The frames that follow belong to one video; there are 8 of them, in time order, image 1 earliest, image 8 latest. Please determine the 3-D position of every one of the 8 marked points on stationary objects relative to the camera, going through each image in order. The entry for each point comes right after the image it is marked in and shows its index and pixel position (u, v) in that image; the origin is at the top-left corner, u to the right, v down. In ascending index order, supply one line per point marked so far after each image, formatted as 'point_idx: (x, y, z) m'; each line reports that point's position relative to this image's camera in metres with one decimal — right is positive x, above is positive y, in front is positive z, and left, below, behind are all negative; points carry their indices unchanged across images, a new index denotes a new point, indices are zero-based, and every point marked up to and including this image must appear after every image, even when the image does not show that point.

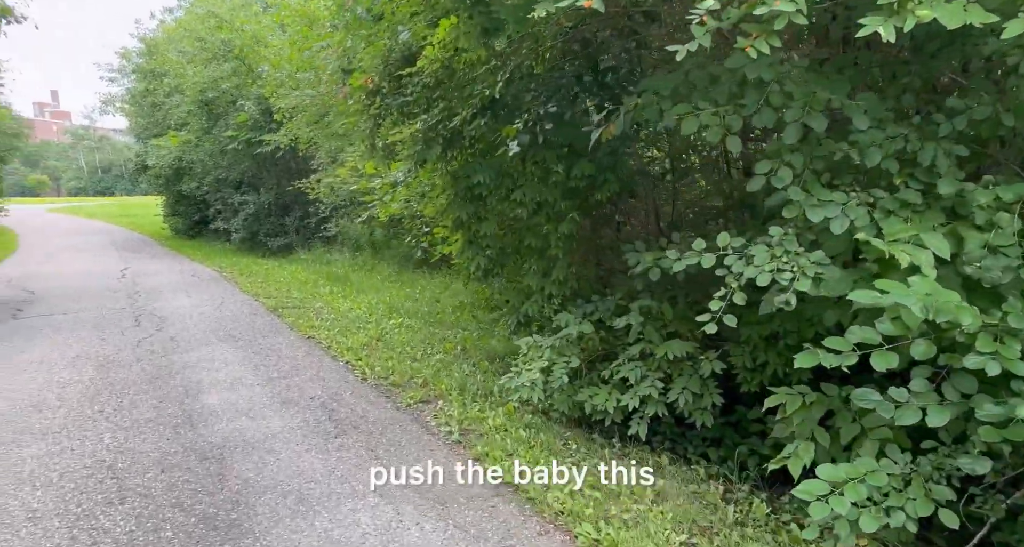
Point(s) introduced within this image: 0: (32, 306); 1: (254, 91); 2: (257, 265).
0: (-6.4, -0.5, +8.5) m
1: (-5.7, +4.0, +14.0) m
2: (-5.5, +0.2, +13.7) m
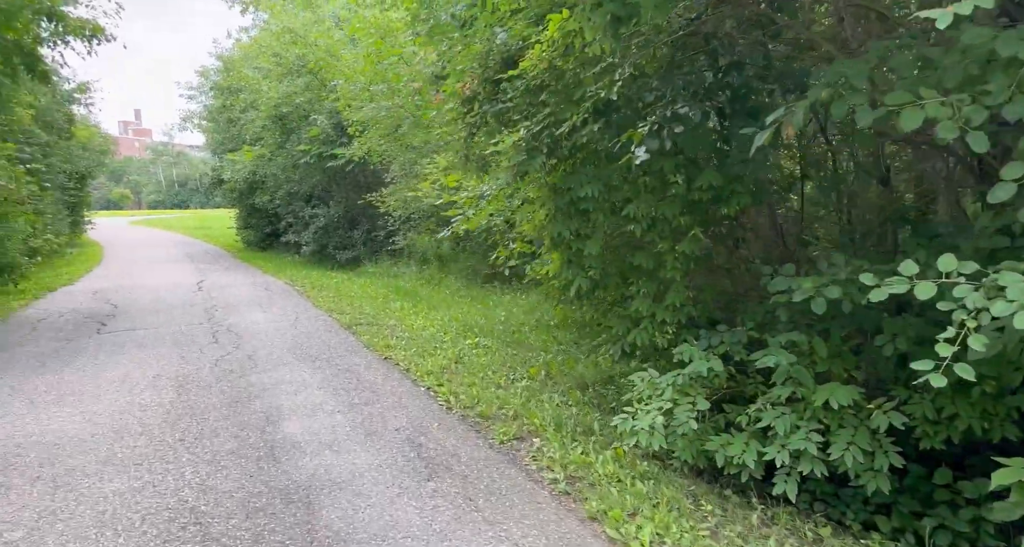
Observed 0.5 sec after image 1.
0: (-5.4, -0.7, +8.6) m
1: (-4.1, +3.7, +14.1) m
2: (-4.0, -0.1, +13.7) m
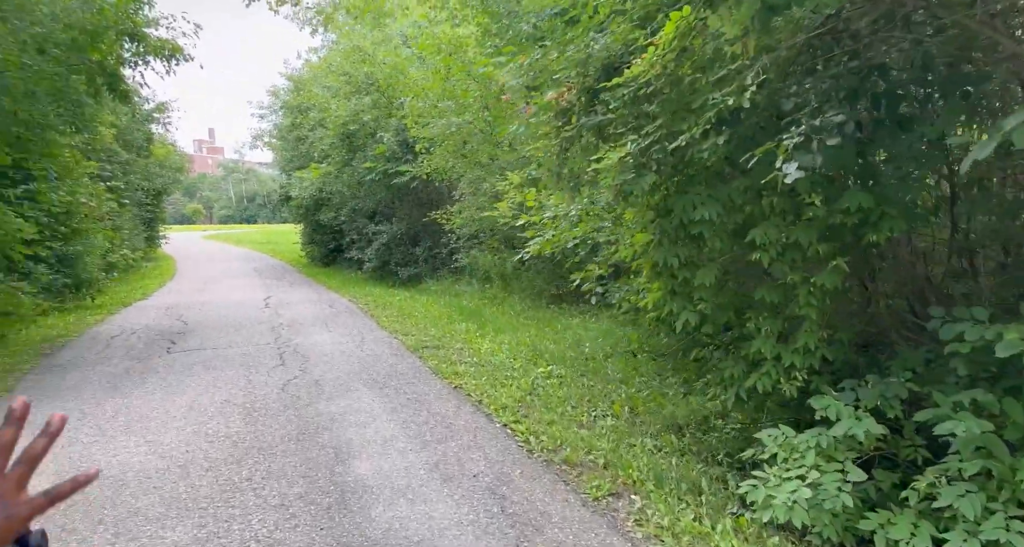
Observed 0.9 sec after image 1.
0: (-4.4, -0.9, +8.6) m
1: (-2.7, +3.4, +14.1) m
2: (-2.6, -0.4, +13.6) m
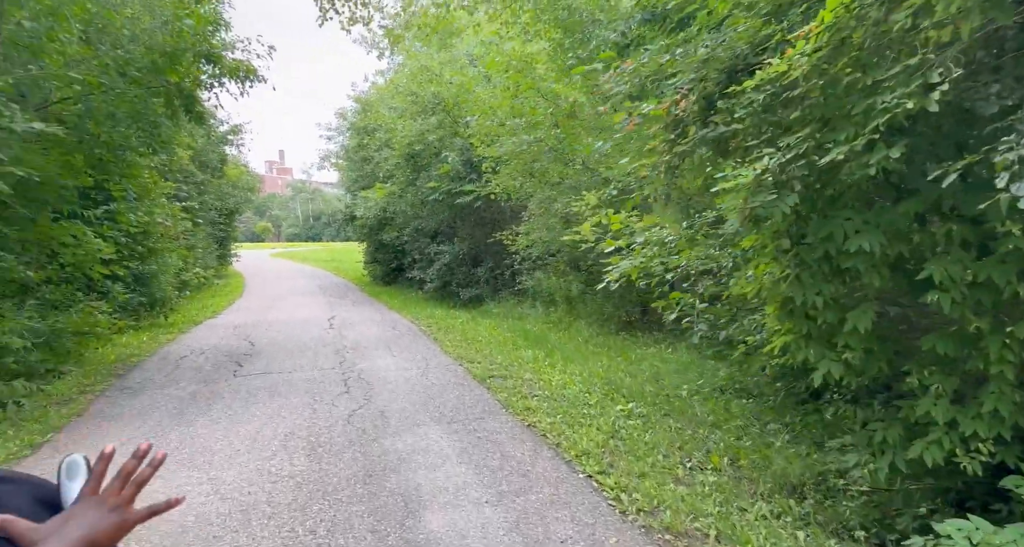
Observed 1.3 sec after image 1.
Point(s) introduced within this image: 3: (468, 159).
0: (-3.5, -1.2, +8.5) m
1: (-1.2, +2.9, +13.9) m
2: (-1.3, -0.9, +13.3) m
3: (-0.9, +2.5, +13.8) m
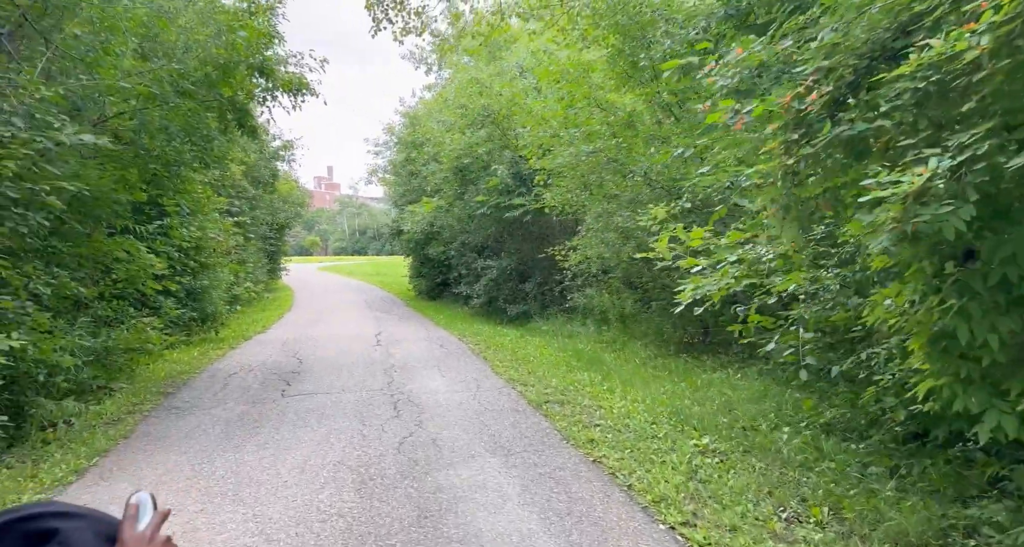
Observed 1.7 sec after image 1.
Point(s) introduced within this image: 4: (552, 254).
0: (-2.8, -1.4, +8.3) m
1: (-0.1, +2.5, +13.6) m
2: (-0.2, -1.2, +12.9) m
3: (+0.1, +2.2, +13.5) m
4: (+0.9, +0.4, +14.5) m
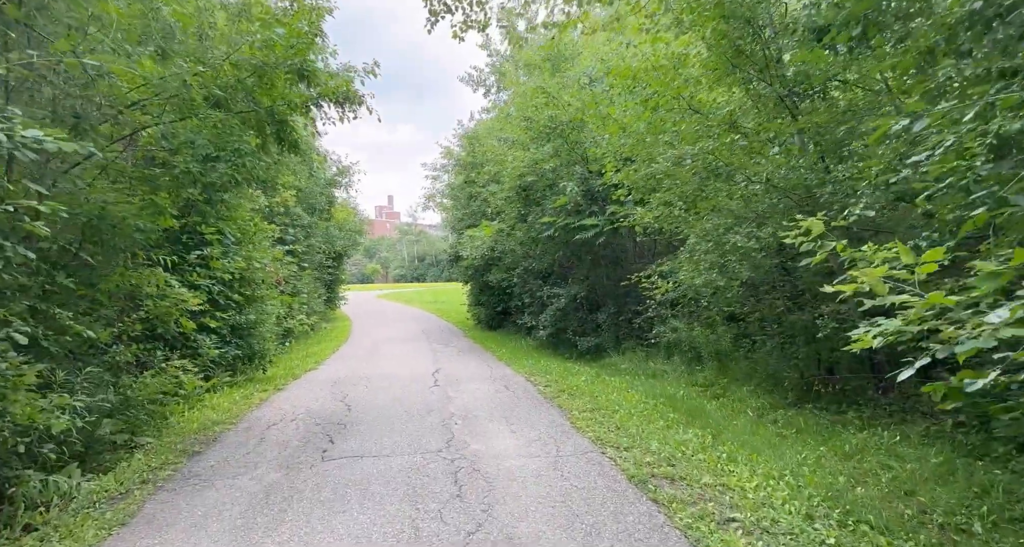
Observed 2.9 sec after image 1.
0: (-1.9, -1.8, +7.0) m
1: (+1.3, +2.0, +12.2) m
2: (+1.1, -1.8, +11.4) m
3: (+1.5, +1.6, +12.0) m
4: (+2.3, -0.1, +12.9) m
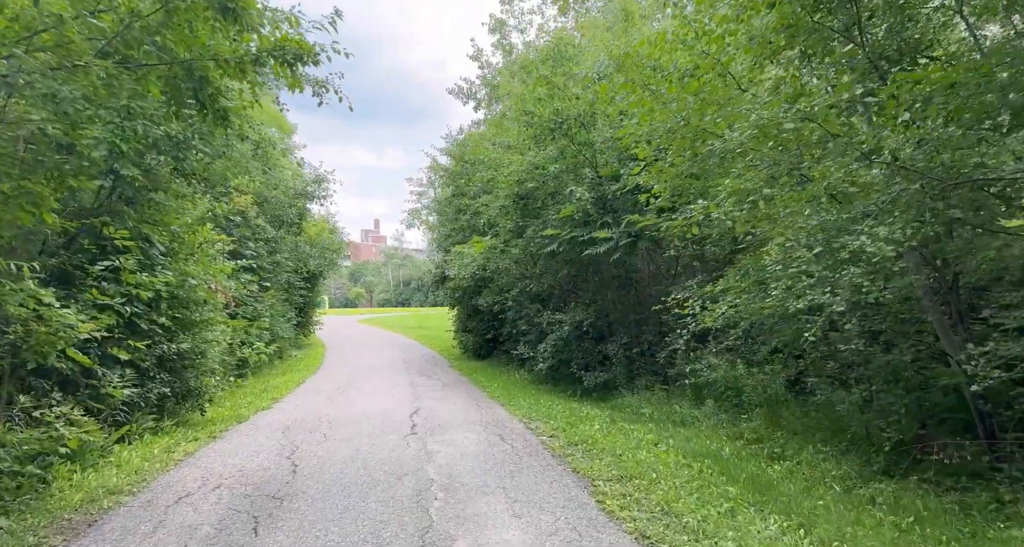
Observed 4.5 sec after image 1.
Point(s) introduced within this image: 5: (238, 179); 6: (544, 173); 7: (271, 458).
0: (-1.8, -1.9, +4.9) m
1: (+1.2, +1.6, +10.4) m
2: (+1.0, -2.1, +9.4) m
3: (+1.4, +1.2, +10.2) m
4: (+2.3, -0.6, +11.0) m
5: (-4.6, +1.6, +10.8) m
6: (+0.5, +1.7, +11.1) m
7: (-2.7, -2.1, +7.1) m
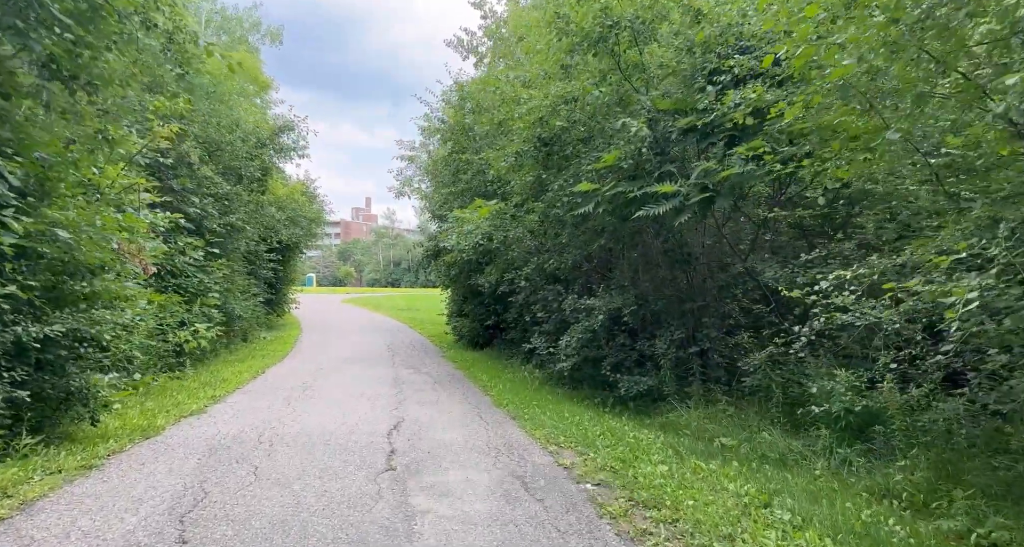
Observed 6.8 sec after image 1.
0: (-1.6, -1.6, +2.2) m
1: (+1.5, +1.9, +7.6) m
2: (+1.2, -1.8, +6.7) m
3: (+1.7, +1.6, +7.4) m
4: (+2.5, -0.2, +8.3) m
5: (-4.3, +2.1, +7.9) m
6: (+0.8, +2.1, +8.3) m
7: (-2.5, -1.7, +4.3) m
